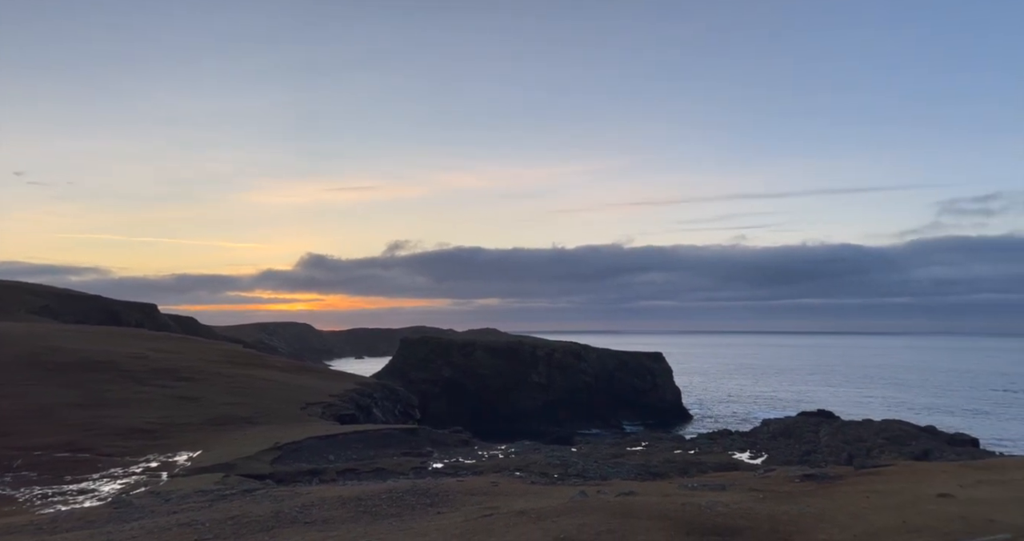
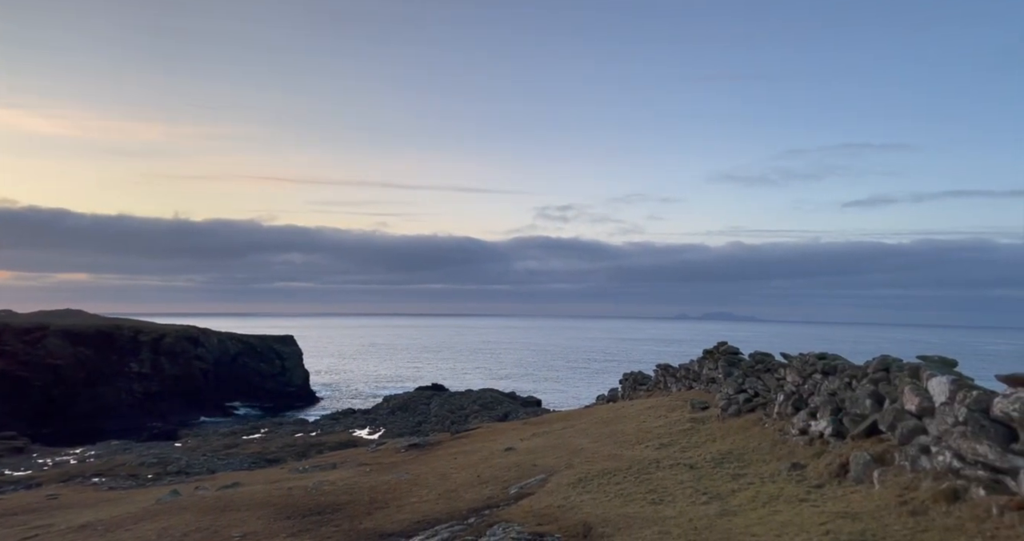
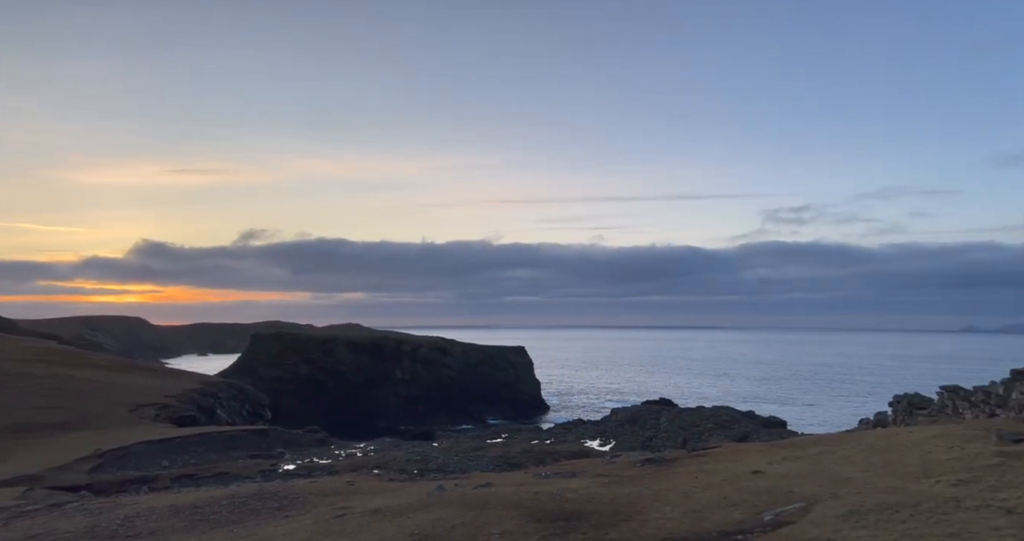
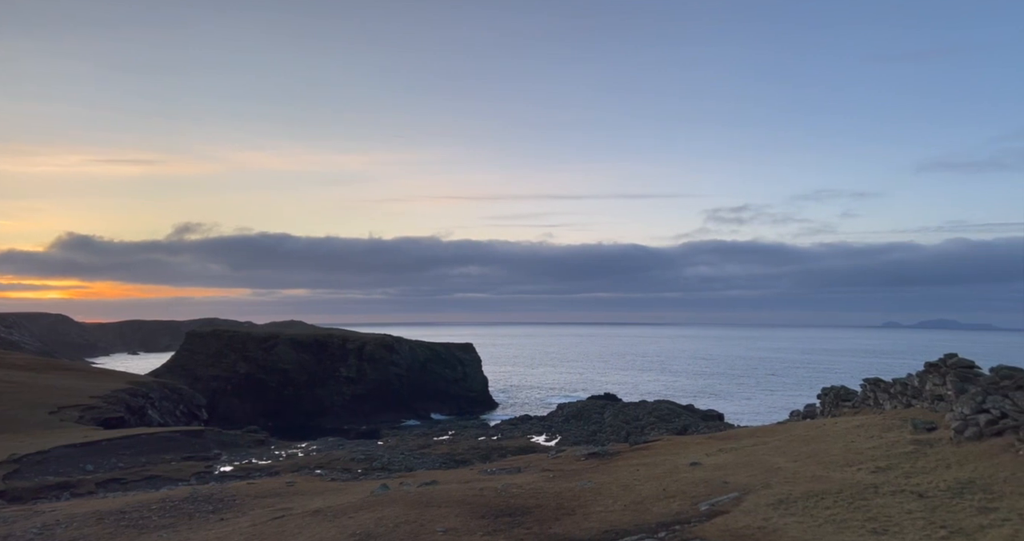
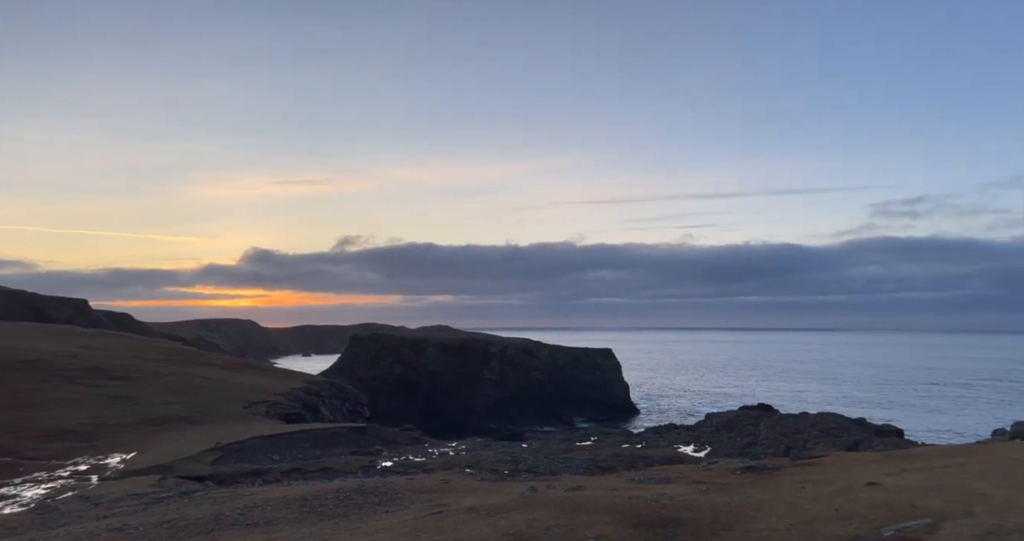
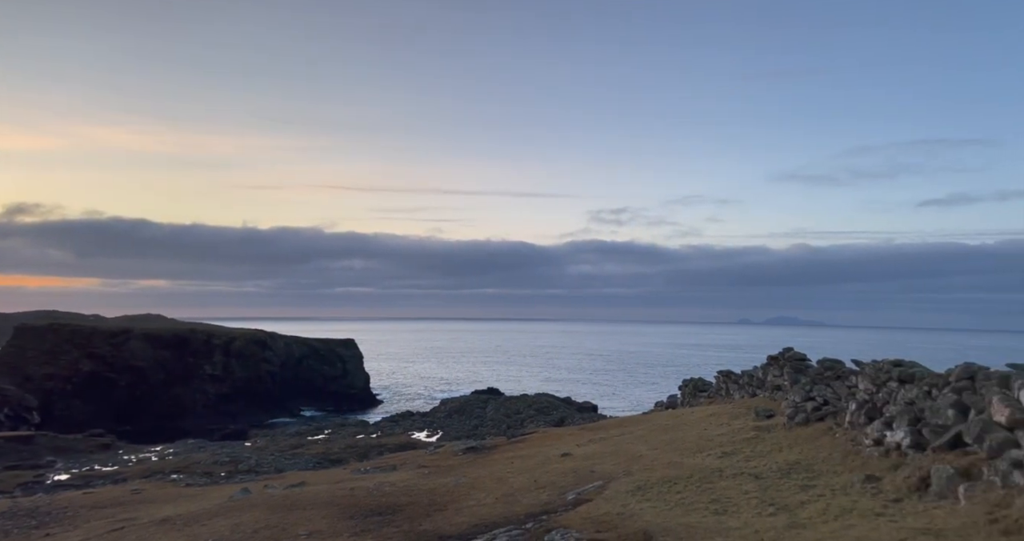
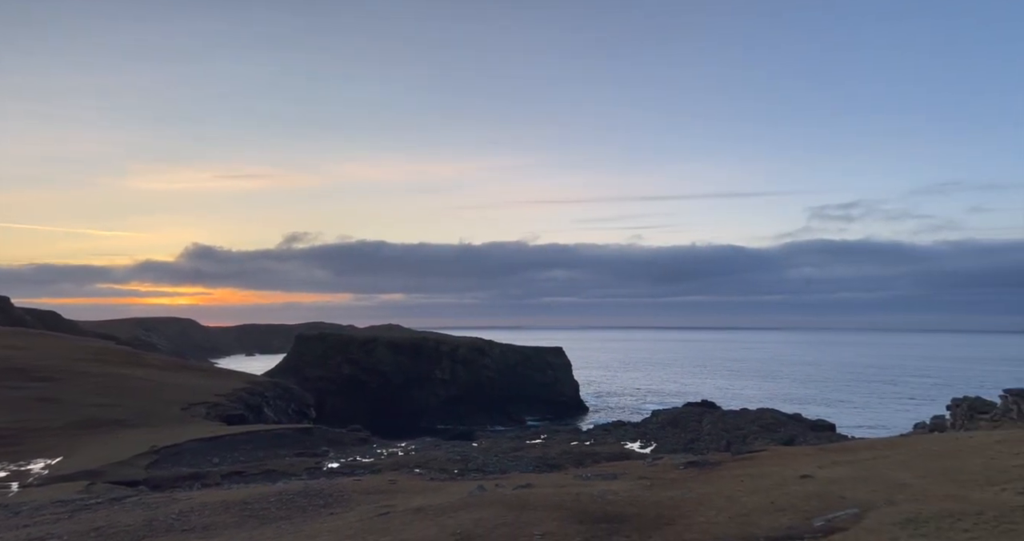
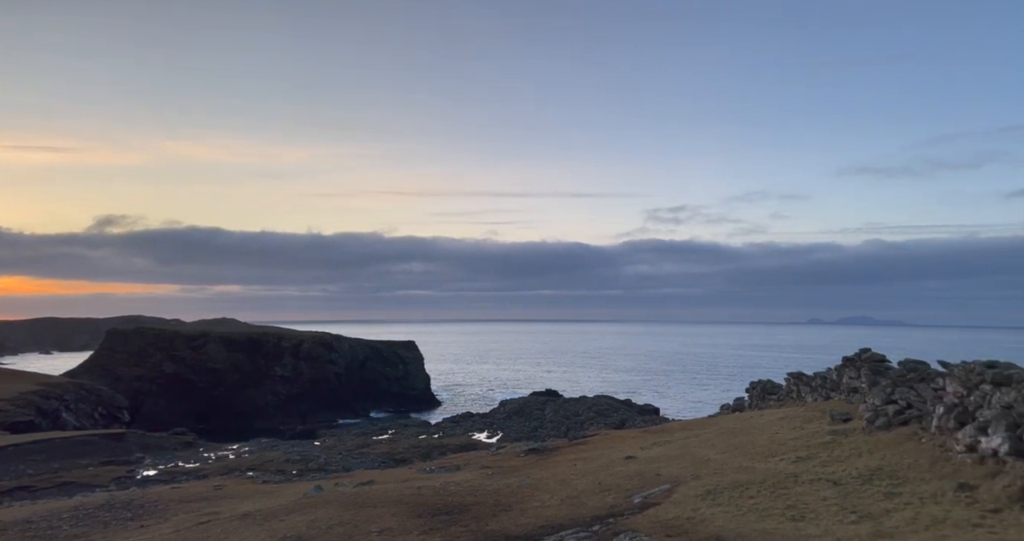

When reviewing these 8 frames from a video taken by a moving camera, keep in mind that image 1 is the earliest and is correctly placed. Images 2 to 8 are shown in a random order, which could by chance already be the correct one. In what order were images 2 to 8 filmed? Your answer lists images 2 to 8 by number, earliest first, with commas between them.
5, 7, 3, 4, 8, 6, 2
